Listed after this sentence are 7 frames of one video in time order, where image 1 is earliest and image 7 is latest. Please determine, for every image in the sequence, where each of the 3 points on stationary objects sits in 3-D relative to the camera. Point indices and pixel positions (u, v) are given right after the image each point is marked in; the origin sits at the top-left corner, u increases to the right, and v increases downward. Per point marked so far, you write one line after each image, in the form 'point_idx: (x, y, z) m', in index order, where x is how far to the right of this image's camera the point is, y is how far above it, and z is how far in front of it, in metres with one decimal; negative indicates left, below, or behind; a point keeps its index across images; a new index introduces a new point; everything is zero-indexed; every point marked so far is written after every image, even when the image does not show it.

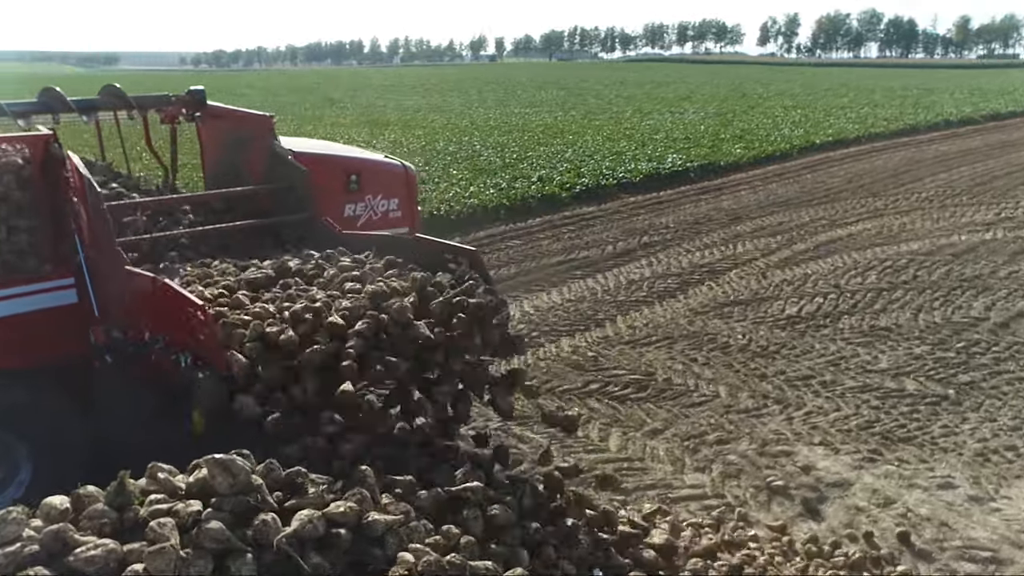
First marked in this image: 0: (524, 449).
0: (+0.1, -1.3, +6.2) m
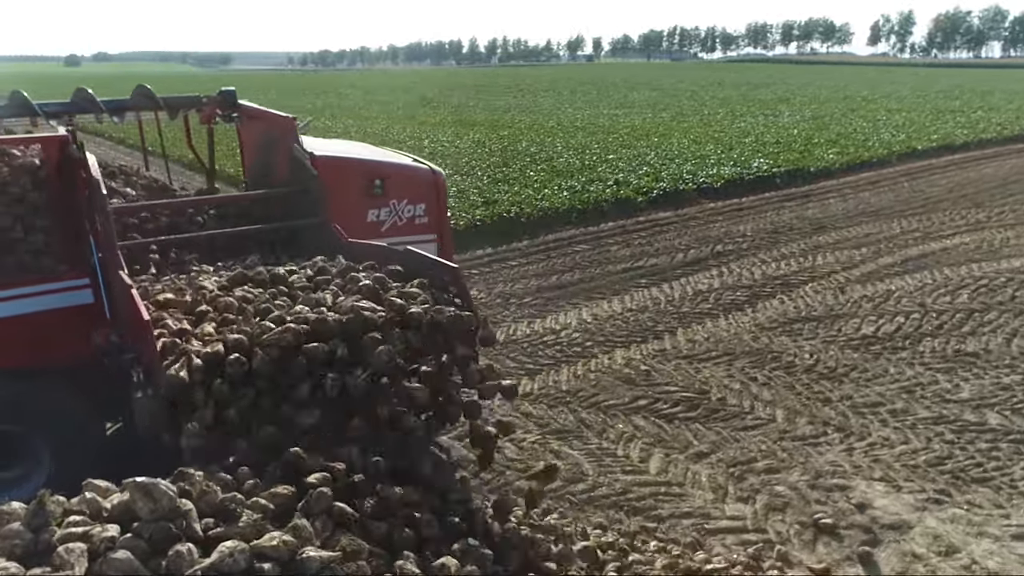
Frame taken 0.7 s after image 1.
0: (+0.4, -1.4, +6.0) m
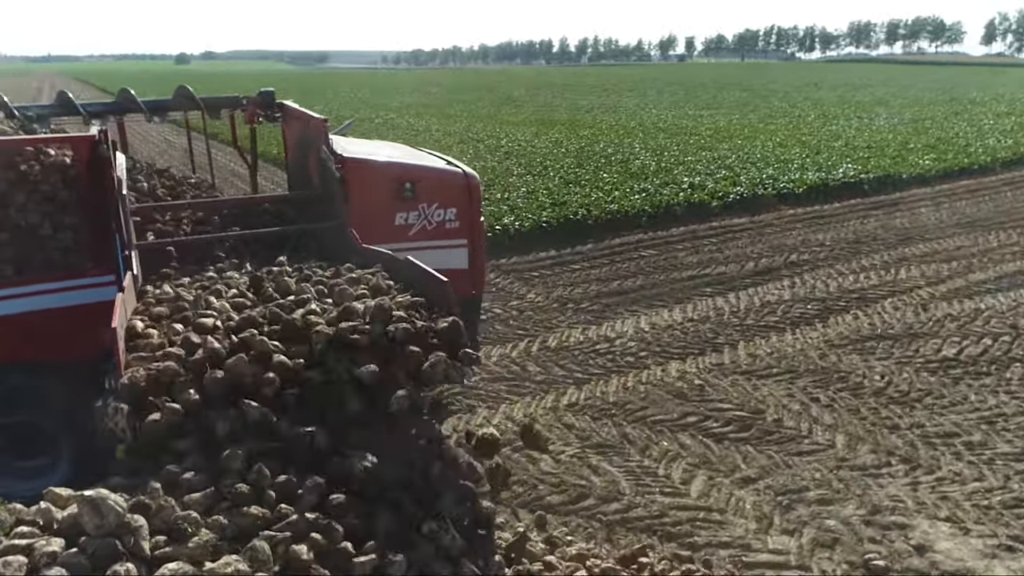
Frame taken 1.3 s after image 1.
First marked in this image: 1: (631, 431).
0: (+0.6, -1.4, +5.7) m
1: (+1.0, -1.2, +6.5) m
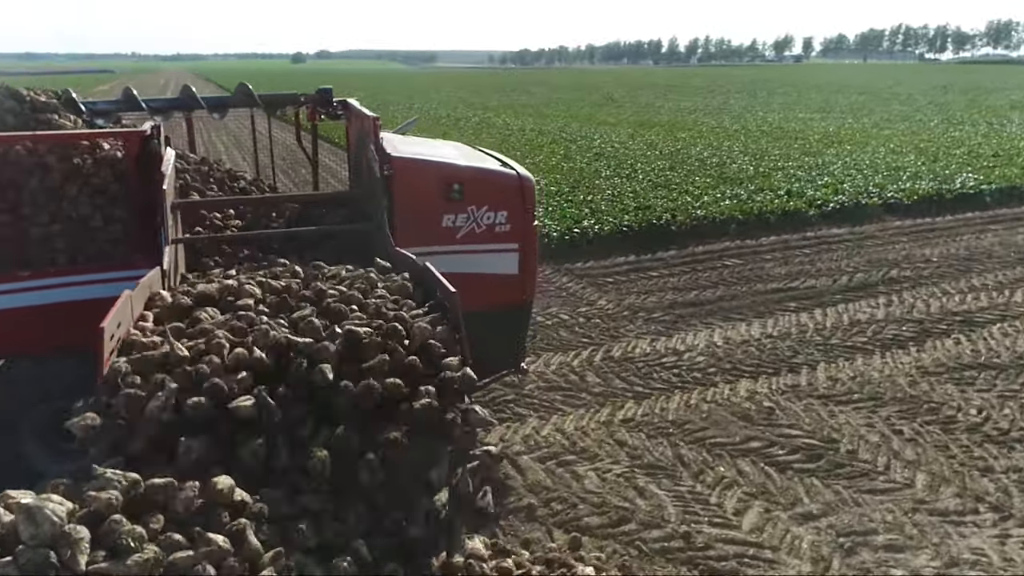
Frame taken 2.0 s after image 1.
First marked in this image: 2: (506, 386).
0: (+0.9, -1.5, +5.4) m
1: (+1.4, -1.3, +6.1) m
2: (-0.1, -0.9, +7.3) m
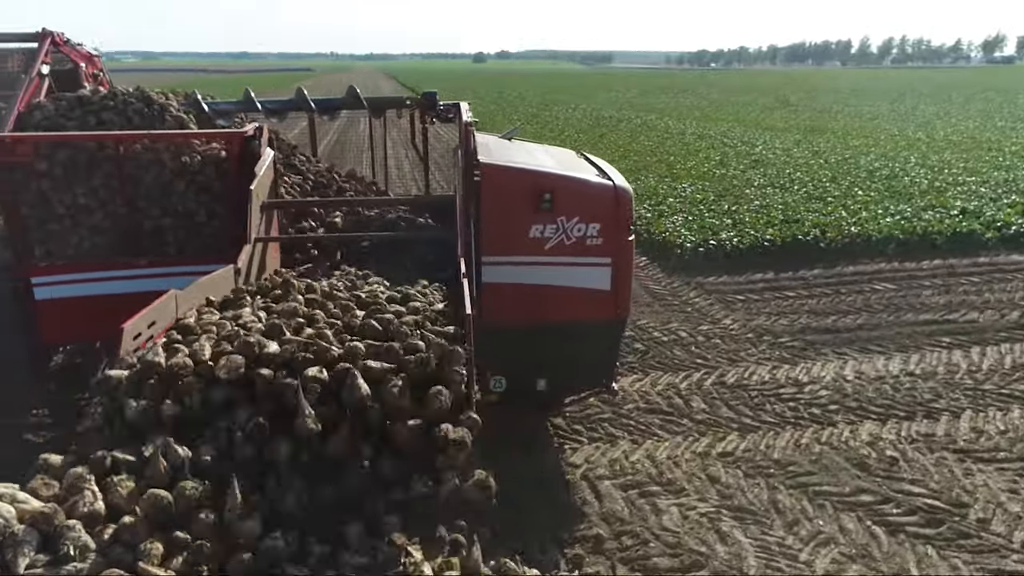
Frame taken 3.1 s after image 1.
0: (+1.3, -1.7, +4.9) m
1: (+1.9, -1.5, +5.5) m
2: (+0.8, -1.0, +7.0) m
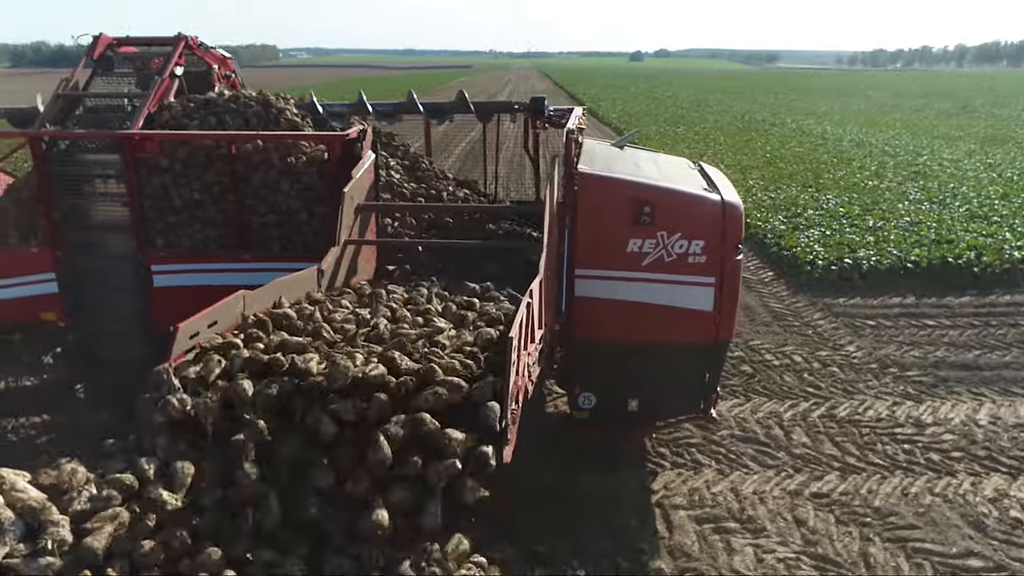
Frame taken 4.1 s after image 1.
0: (+1.6, -1.8, +4.6) m
1: (+2.4, -1.7, +5.0) m
2: (+1.6, -1.2, +6.7) m
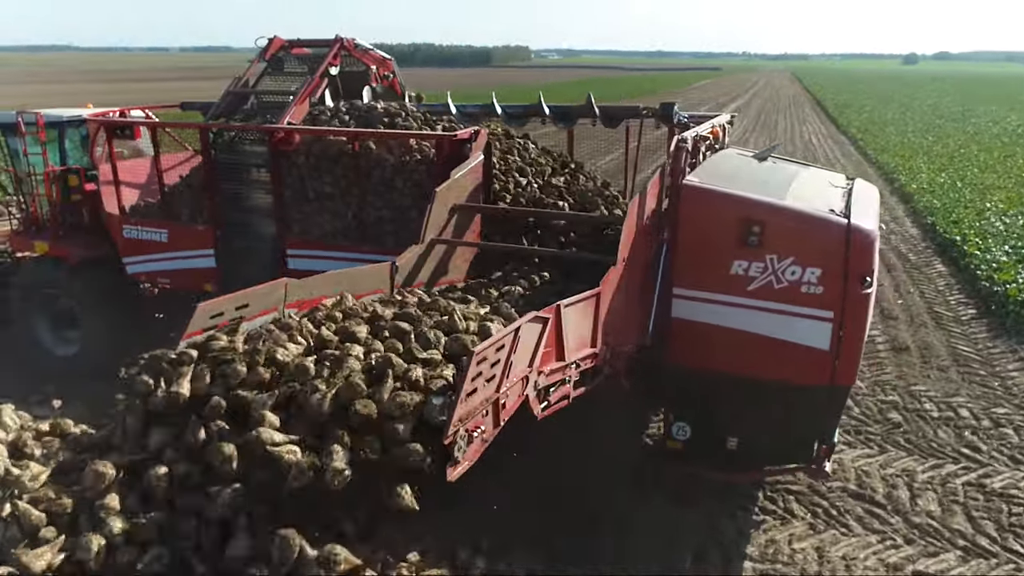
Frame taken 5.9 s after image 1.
0: (+1.6, -2.1, +4.0) m
1: (+2.5, -2.0, +4.2) m
2: (+2.2, -1.4, +6.0) m
